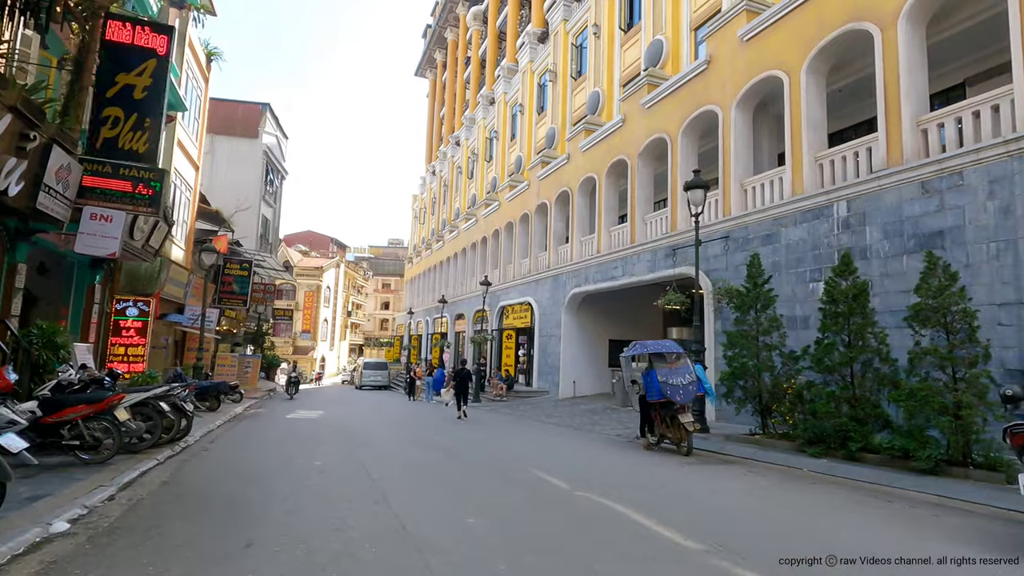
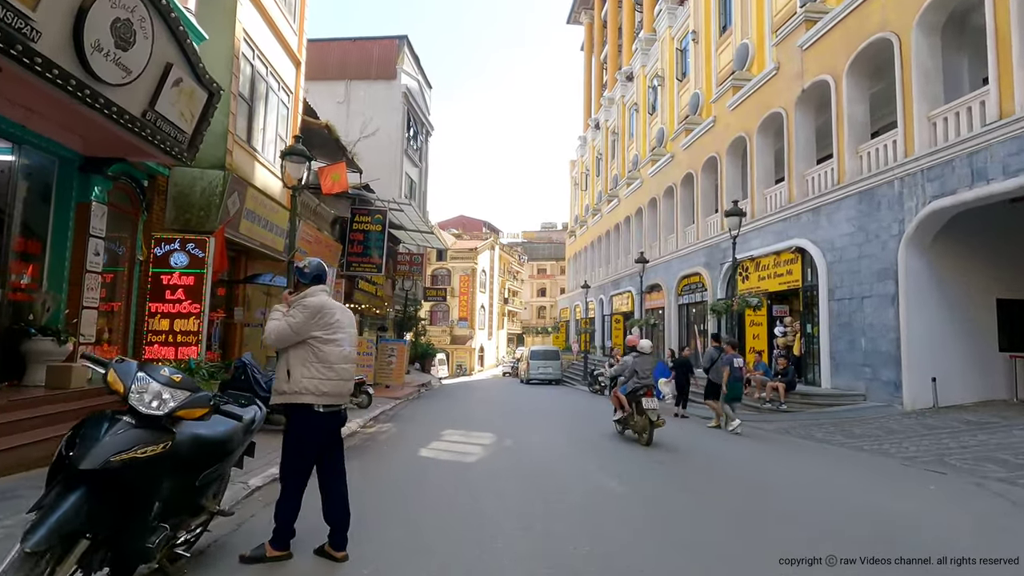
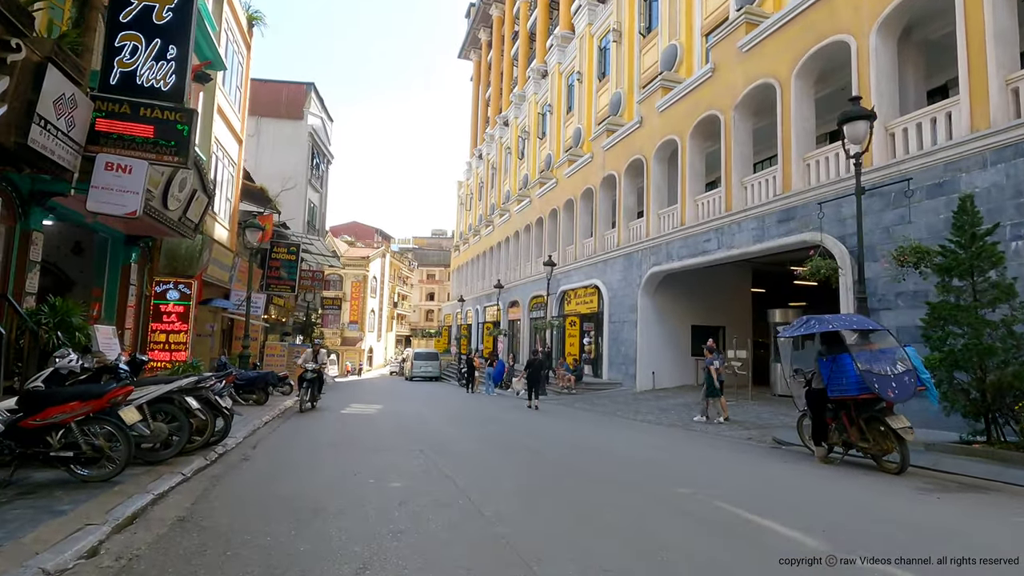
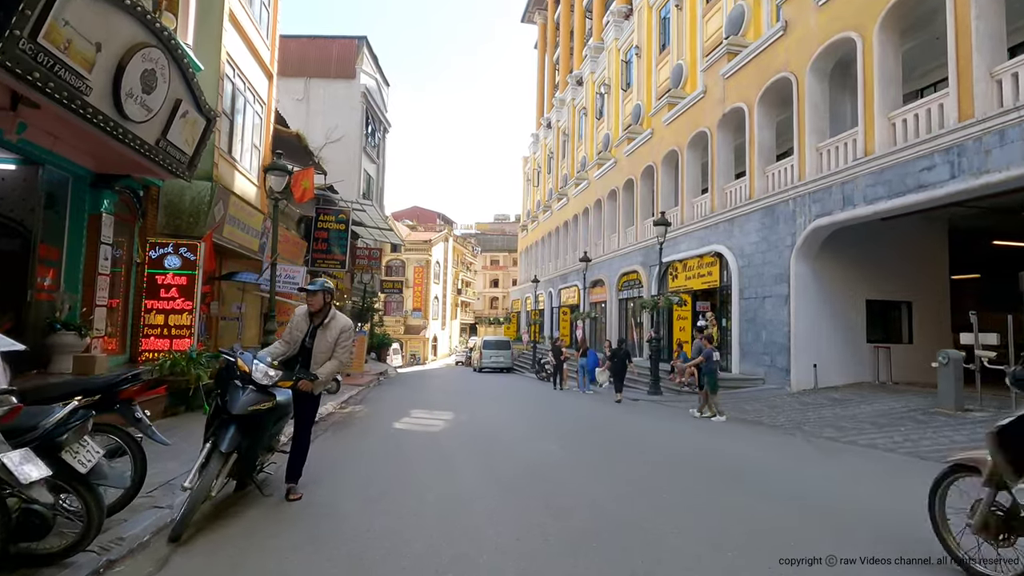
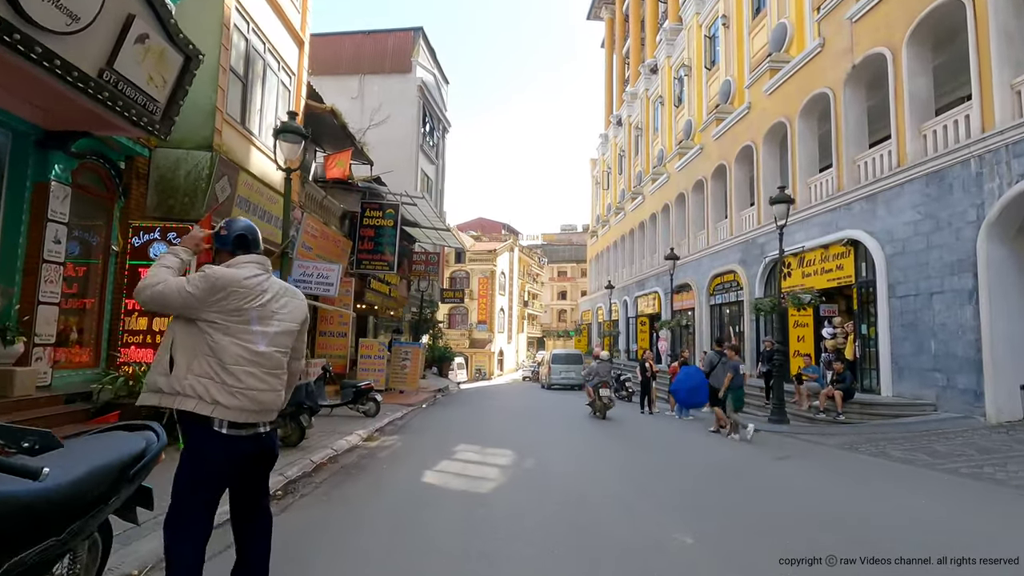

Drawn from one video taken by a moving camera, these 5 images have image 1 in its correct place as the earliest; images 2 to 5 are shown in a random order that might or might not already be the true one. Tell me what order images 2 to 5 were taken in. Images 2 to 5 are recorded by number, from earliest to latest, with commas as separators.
3, 4, 2, 5
